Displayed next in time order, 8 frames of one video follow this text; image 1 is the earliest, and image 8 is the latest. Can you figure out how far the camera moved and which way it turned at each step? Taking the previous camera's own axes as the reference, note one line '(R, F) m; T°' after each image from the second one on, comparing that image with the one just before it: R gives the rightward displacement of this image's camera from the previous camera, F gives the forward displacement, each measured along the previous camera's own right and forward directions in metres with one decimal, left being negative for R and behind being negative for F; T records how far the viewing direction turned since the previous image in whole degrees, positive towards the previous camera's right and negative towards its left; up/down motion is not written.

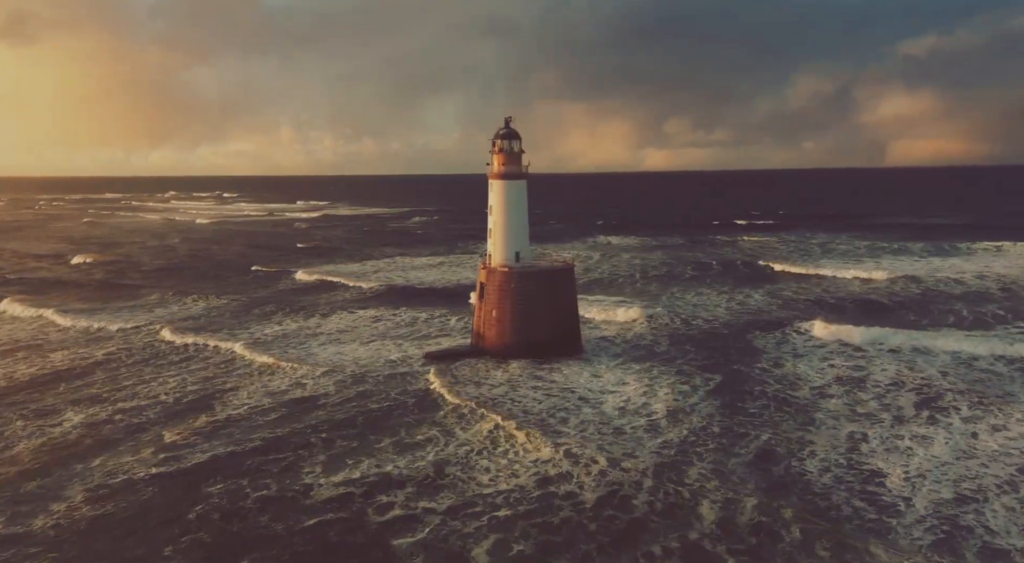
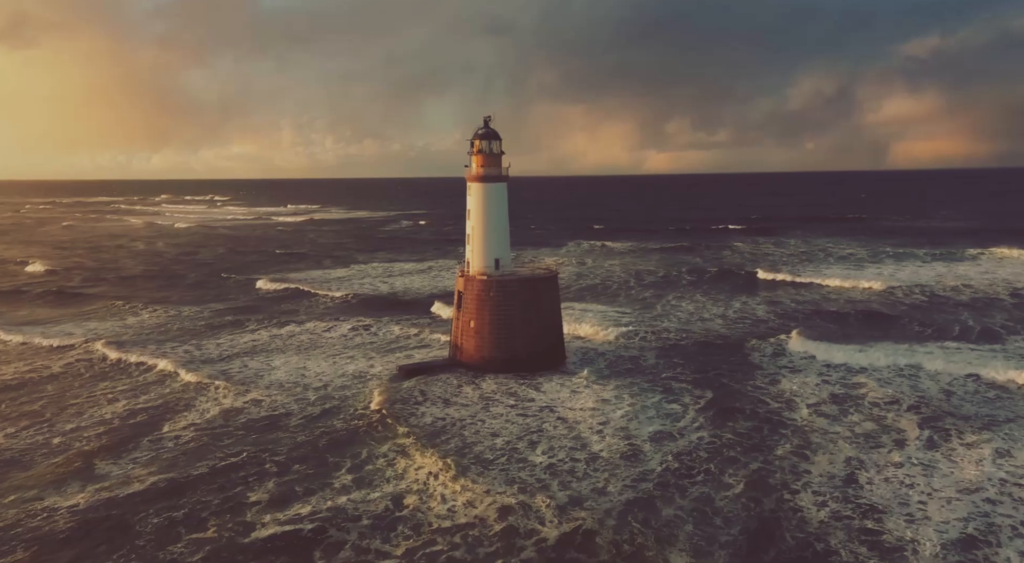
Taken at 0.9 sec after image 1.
(+0.6, +1.3) m; 0°
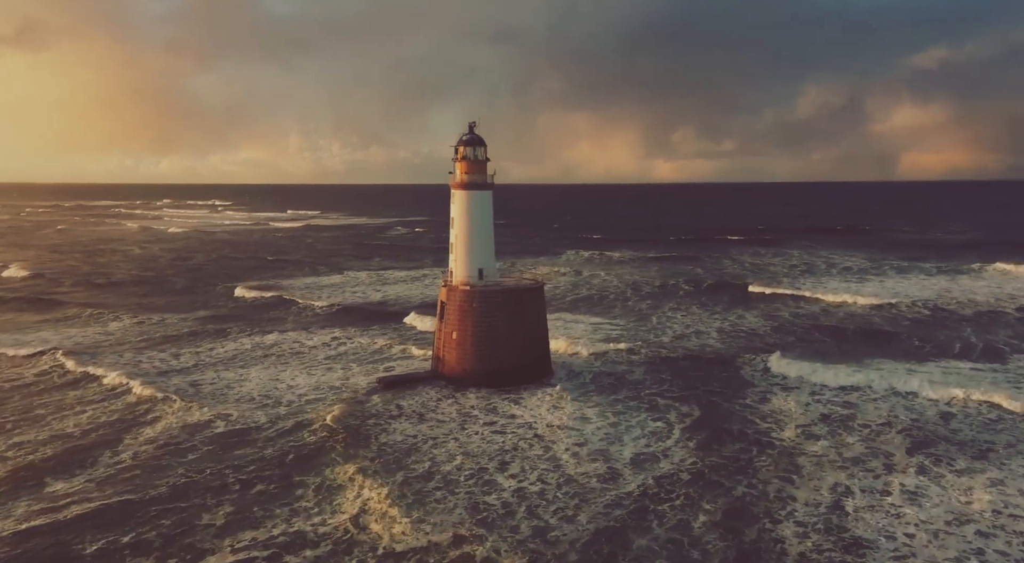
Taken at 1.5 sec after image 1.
(+0.6, +0.7) m; -1°
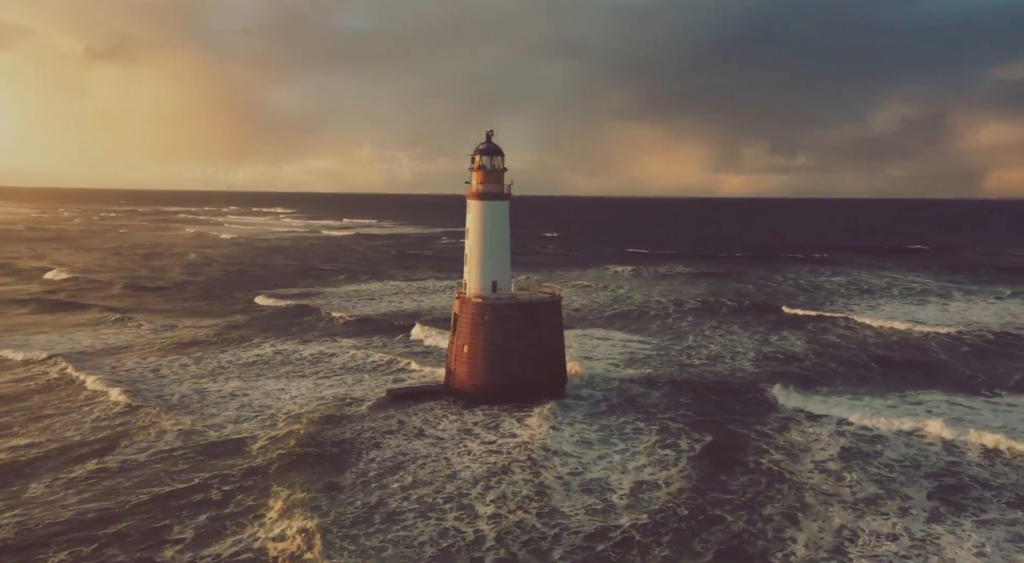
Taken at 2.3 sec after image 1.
(+1.3, +0.8) m; -5°
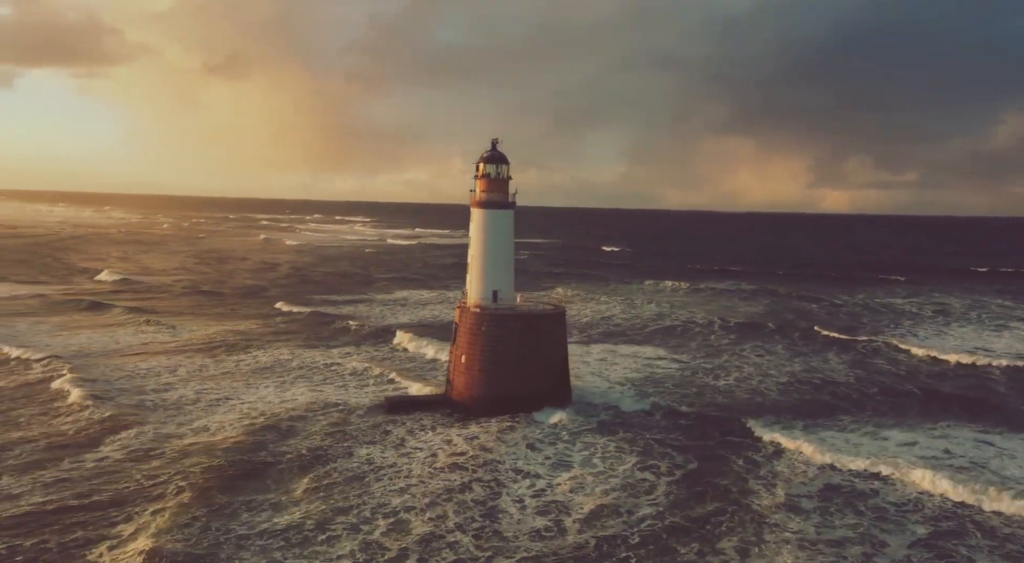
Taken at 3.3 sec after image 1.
(+2.3, +0.6) m; -7°
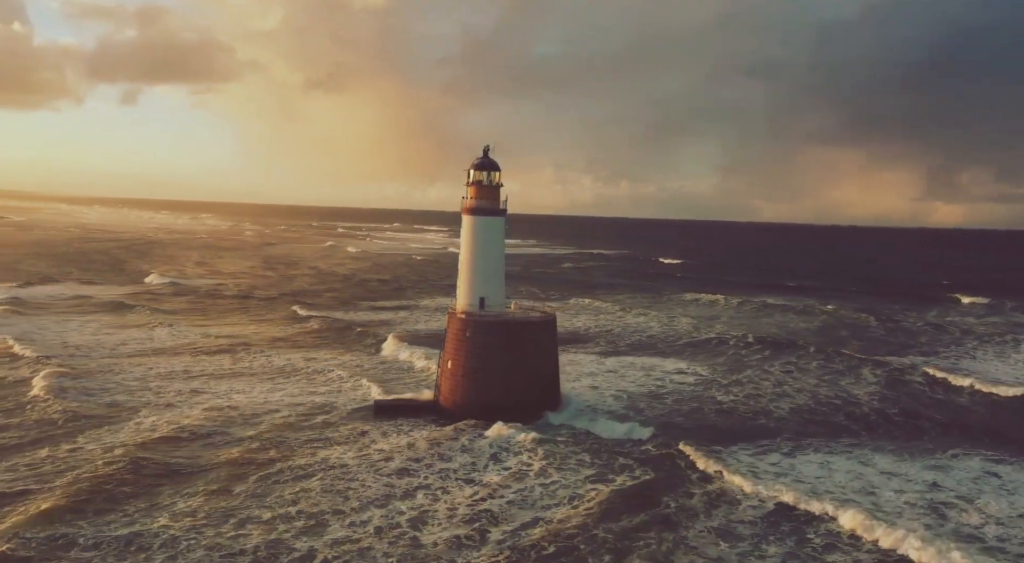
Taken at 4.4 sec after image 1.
(+2.6, +0.3) m; -7°
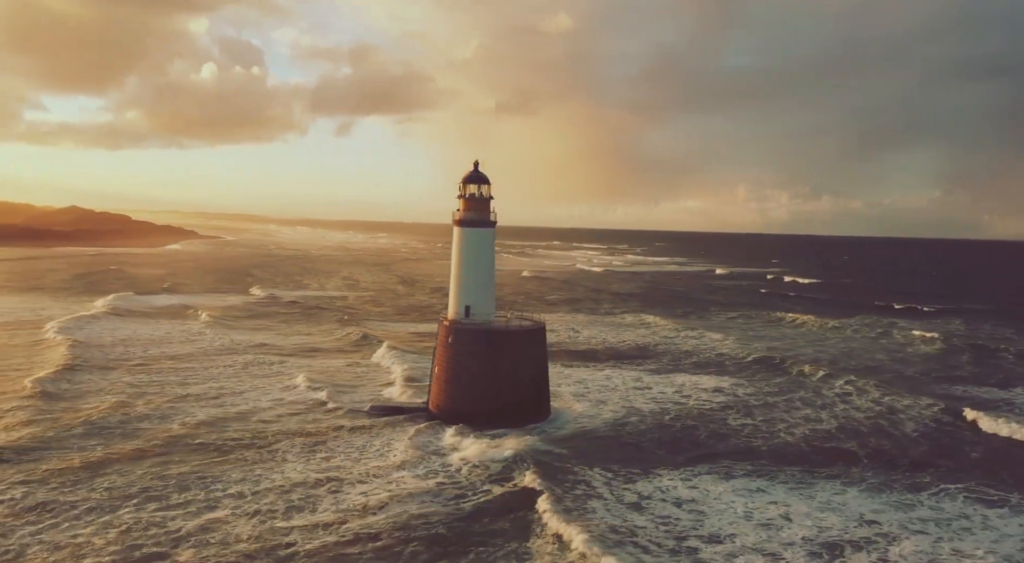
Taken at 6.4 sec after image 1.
(+5.3, +0.5) m; -14°
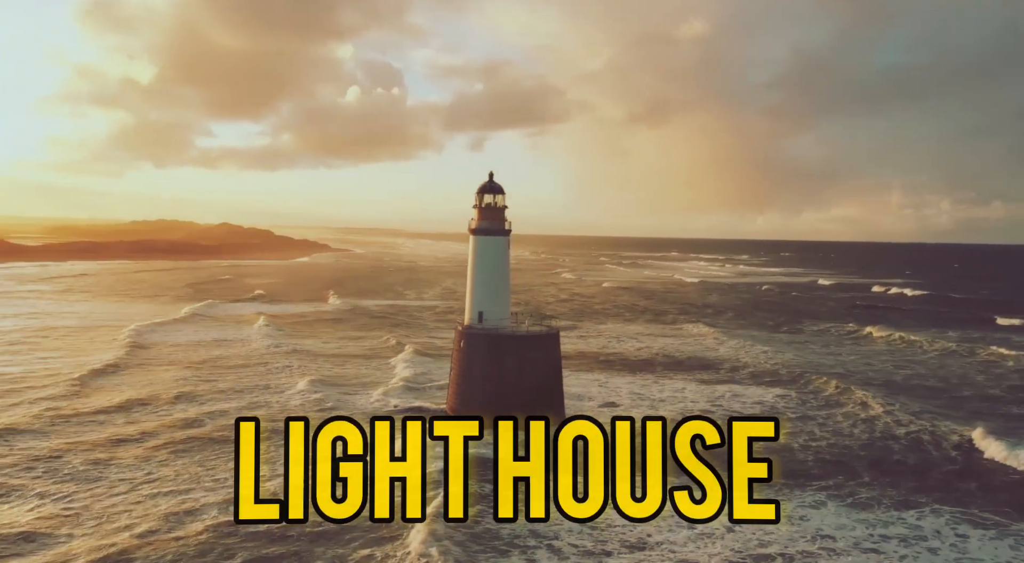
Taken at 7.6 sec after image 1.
(+3.2, -0.1) m; -10°
